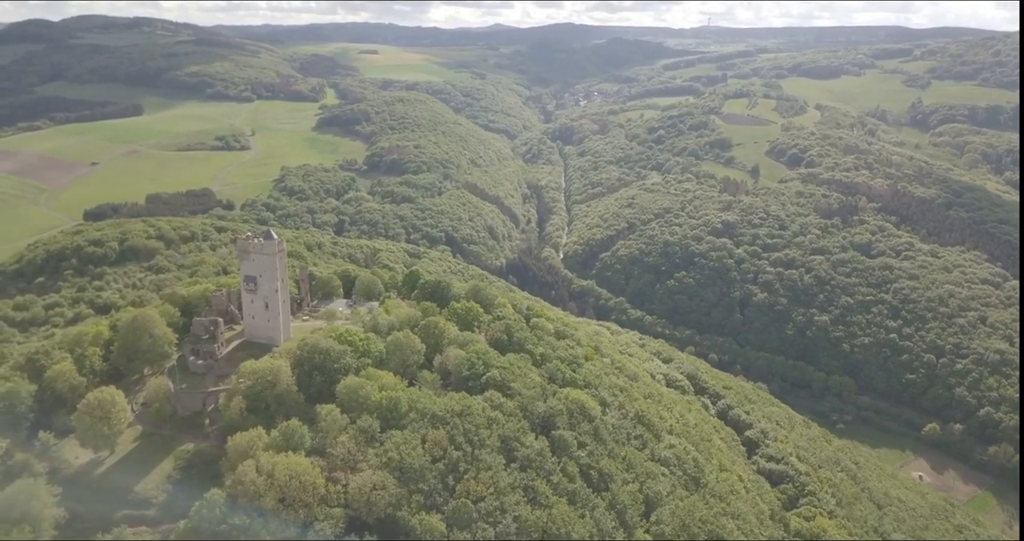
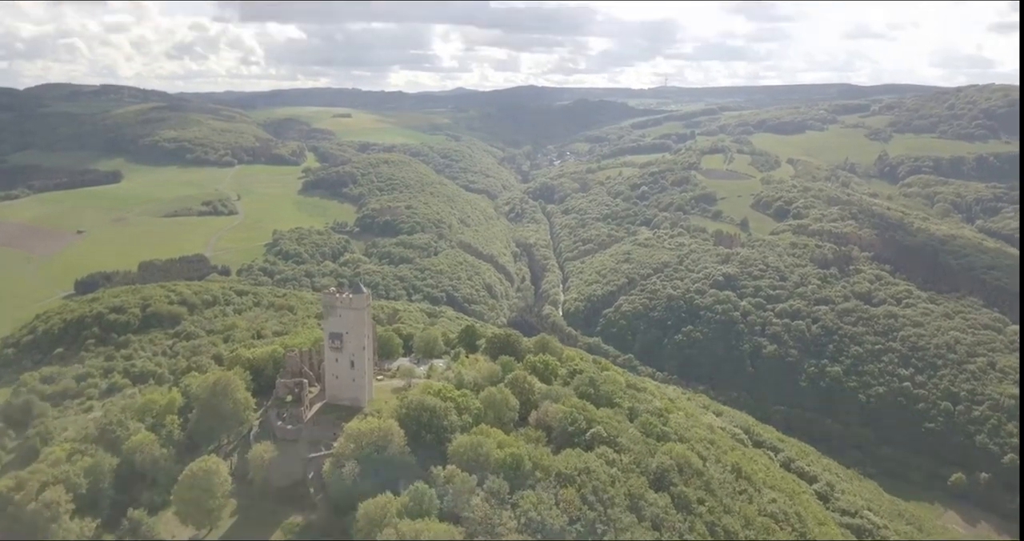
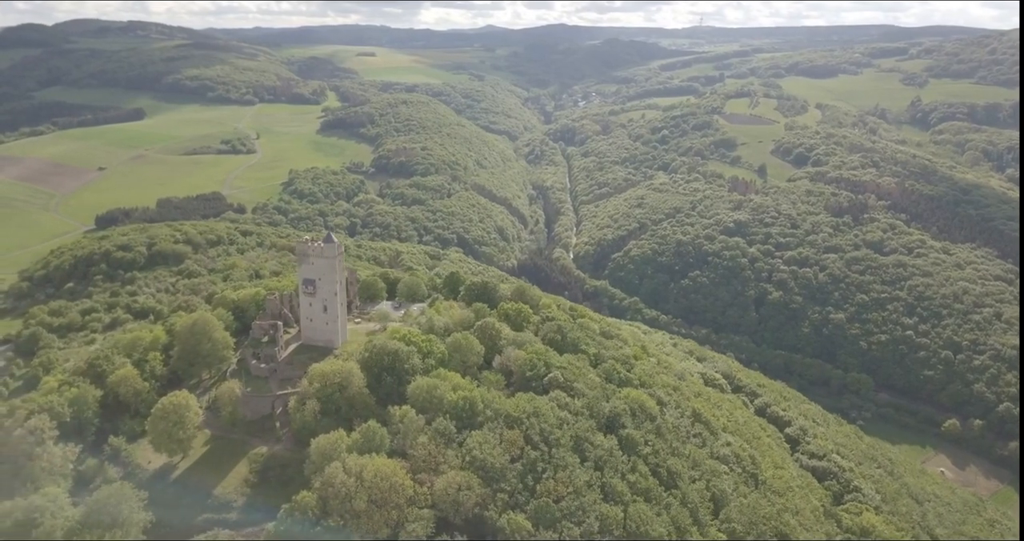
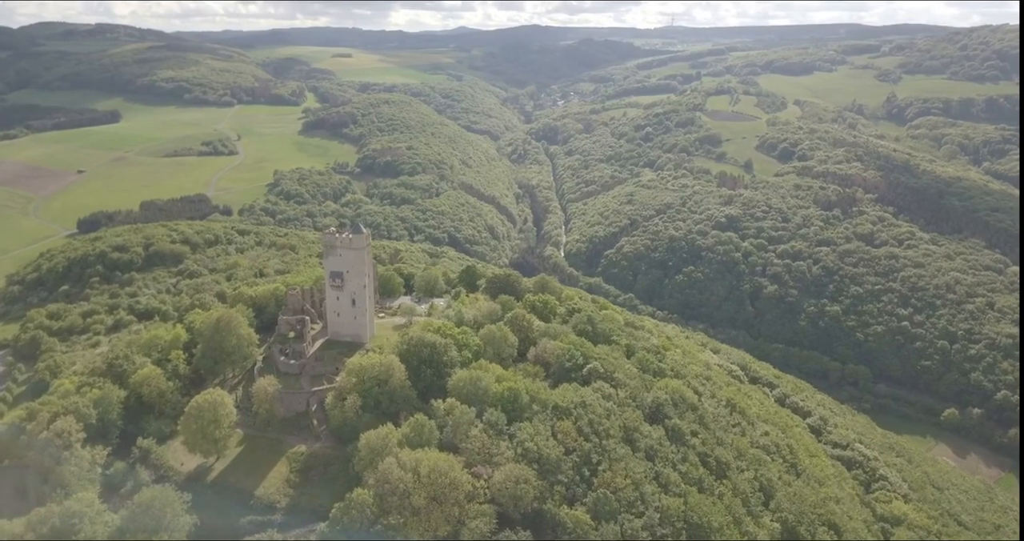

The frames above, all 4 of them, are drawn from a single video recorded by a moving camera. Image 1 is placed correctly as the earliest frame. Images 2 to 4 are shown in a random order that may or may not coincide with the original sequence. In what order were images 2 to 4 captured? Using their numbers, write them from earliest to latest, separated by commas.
3, 4, 2
